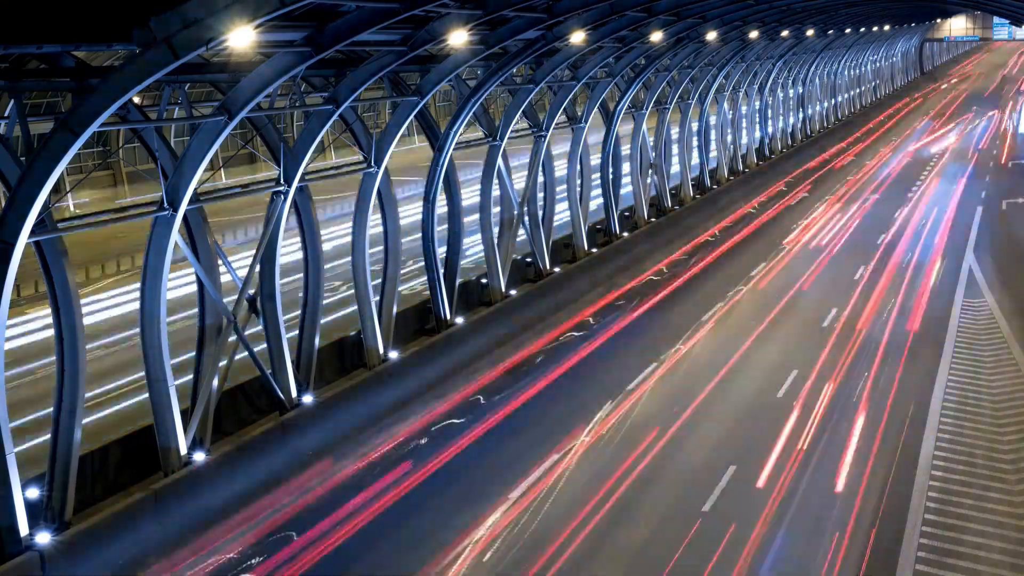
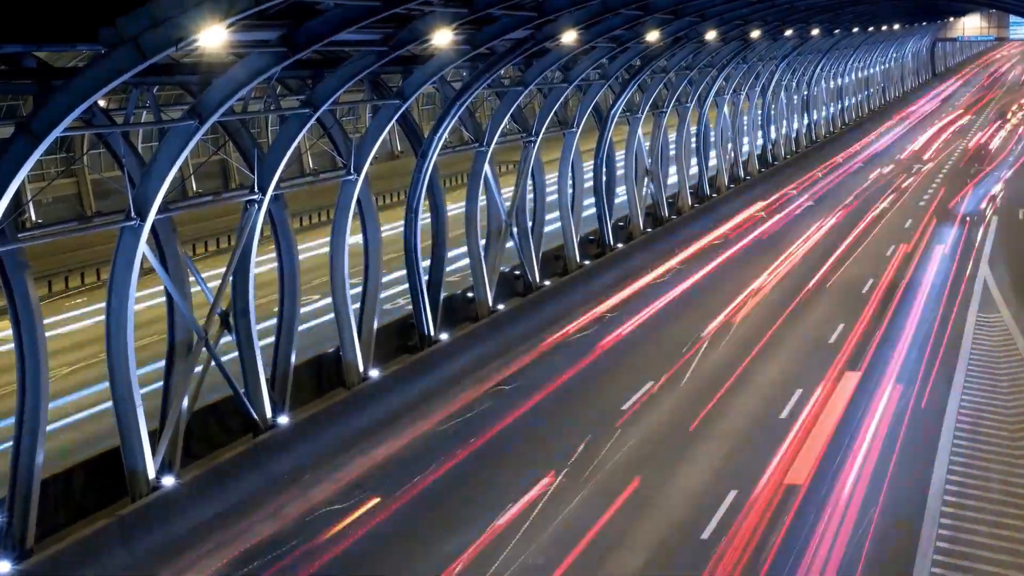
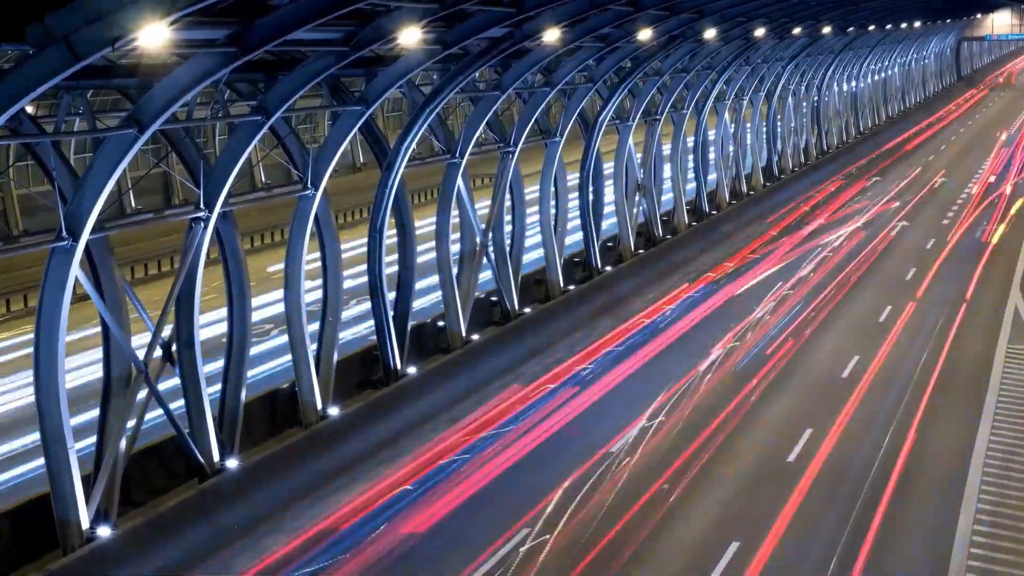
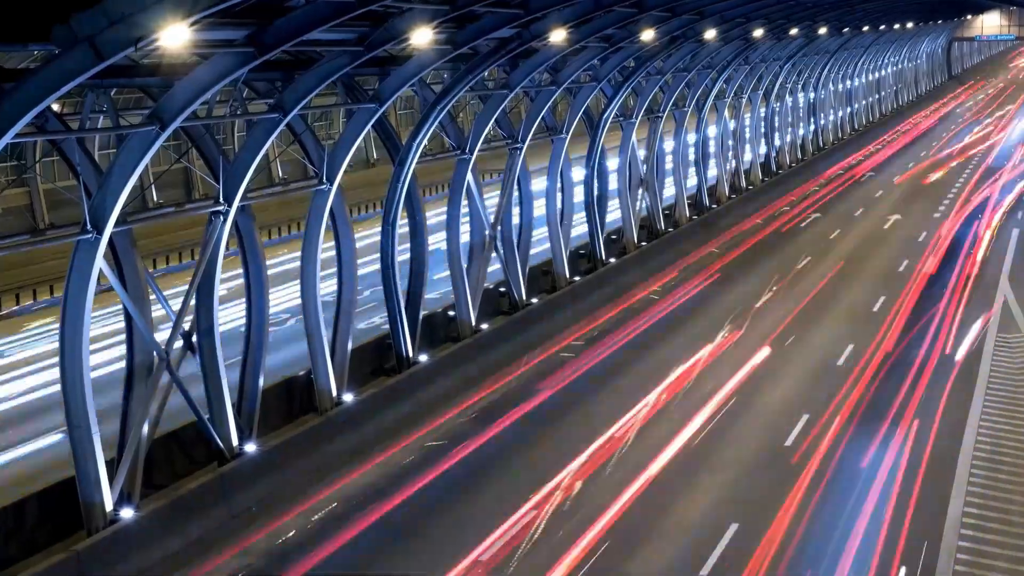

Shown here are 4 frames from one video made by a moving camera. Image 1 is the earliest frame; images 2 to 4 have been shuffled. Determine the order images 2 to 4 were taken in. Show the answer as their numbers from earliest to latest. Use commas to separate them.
2, 4, 3
